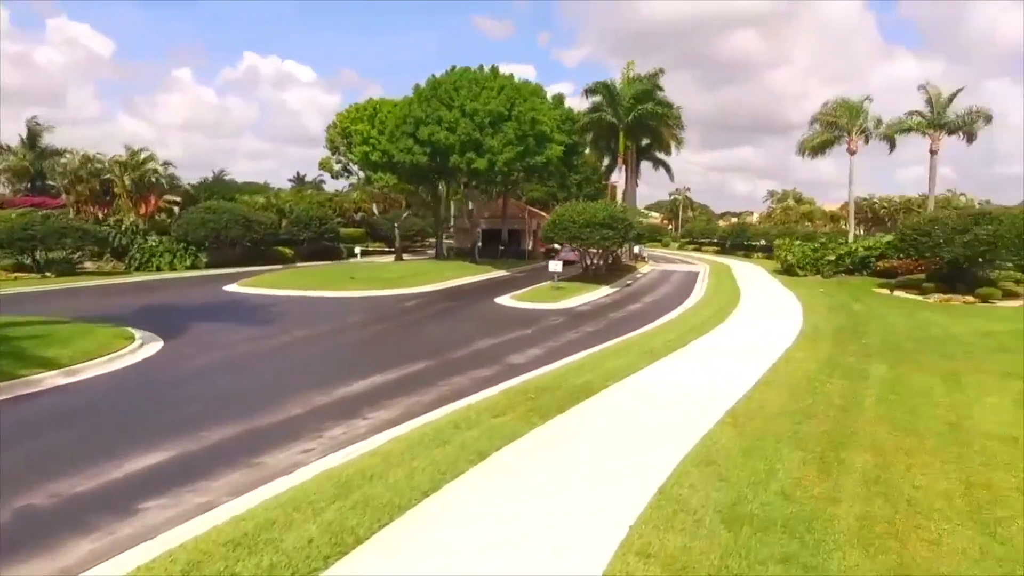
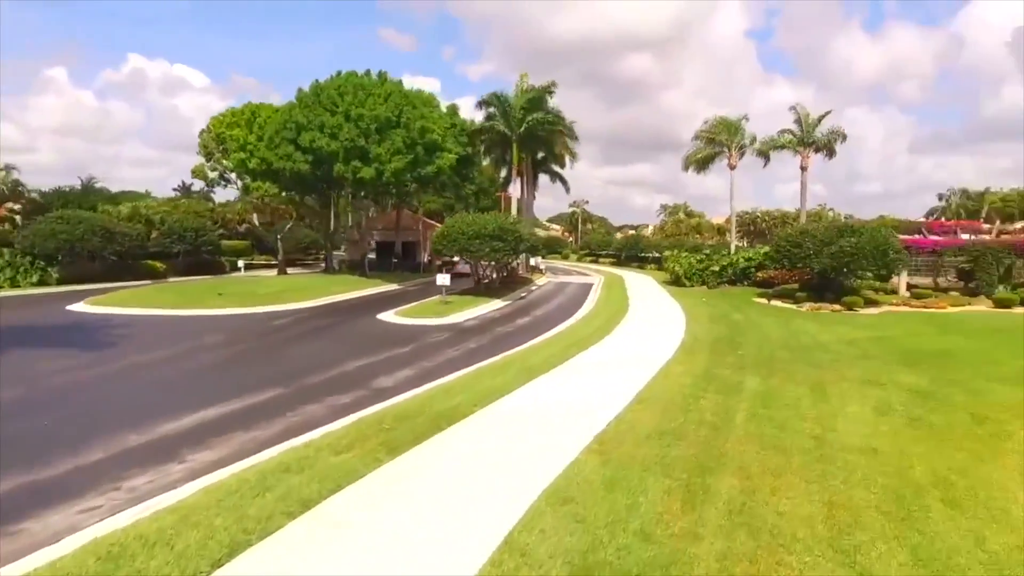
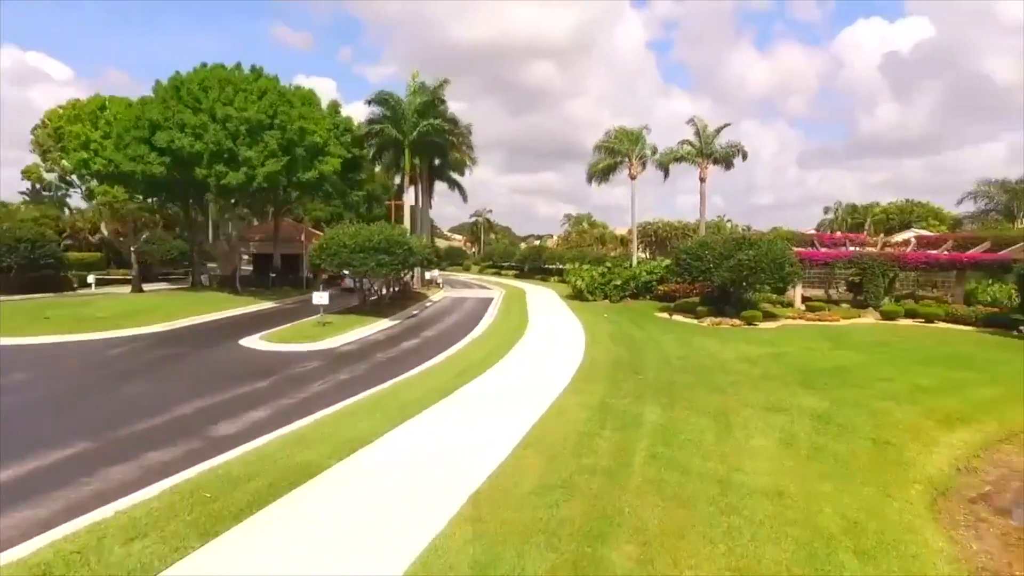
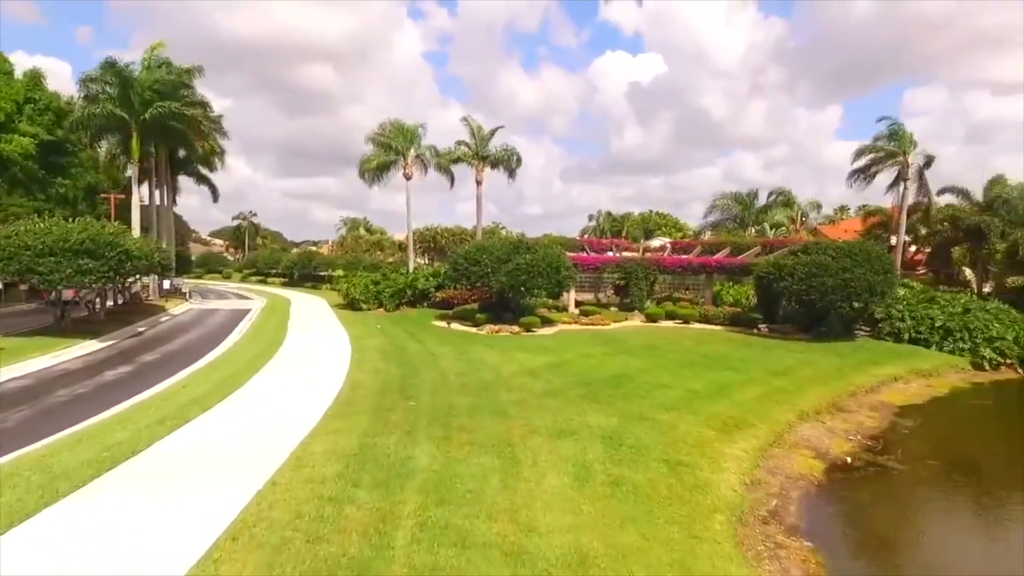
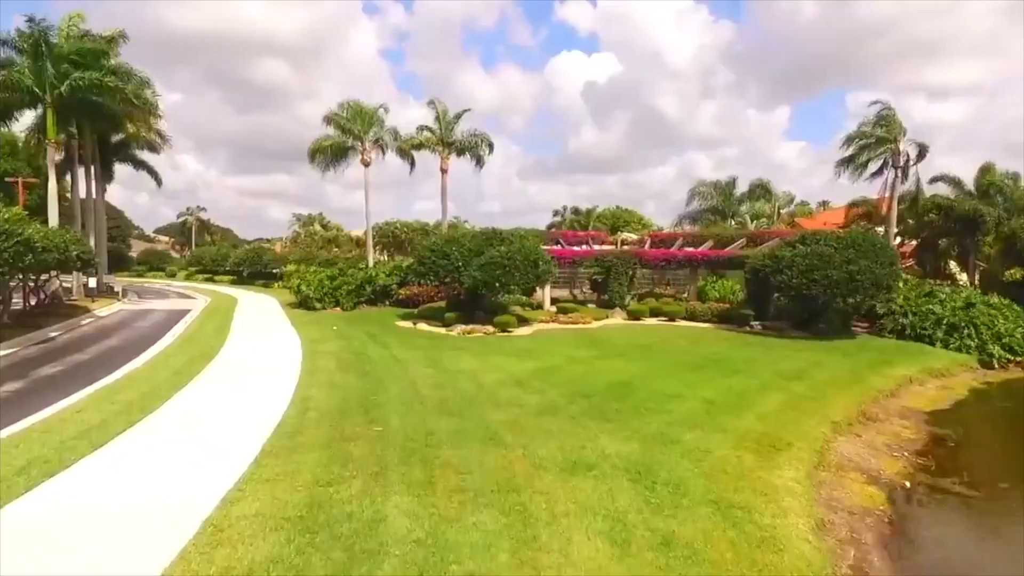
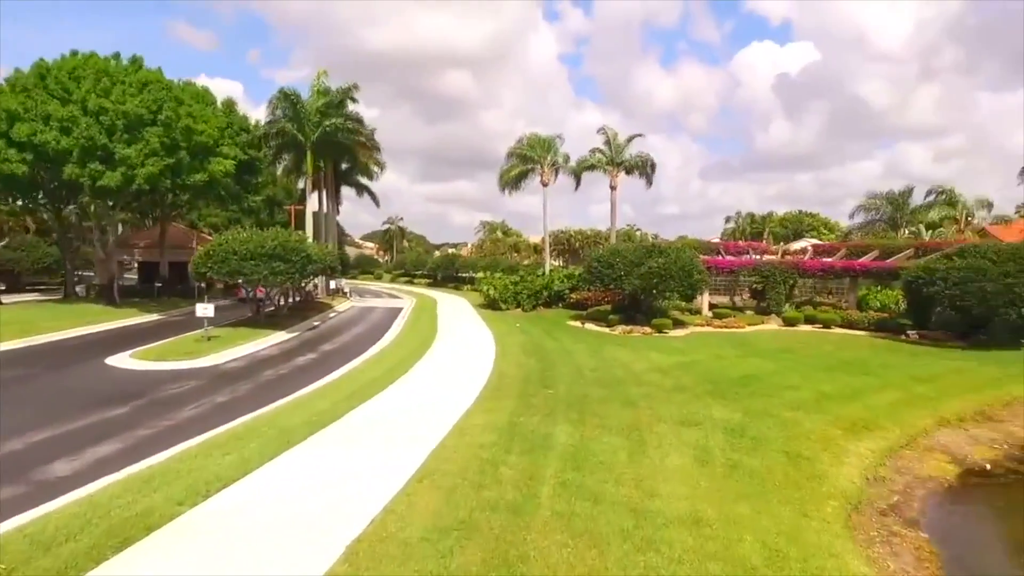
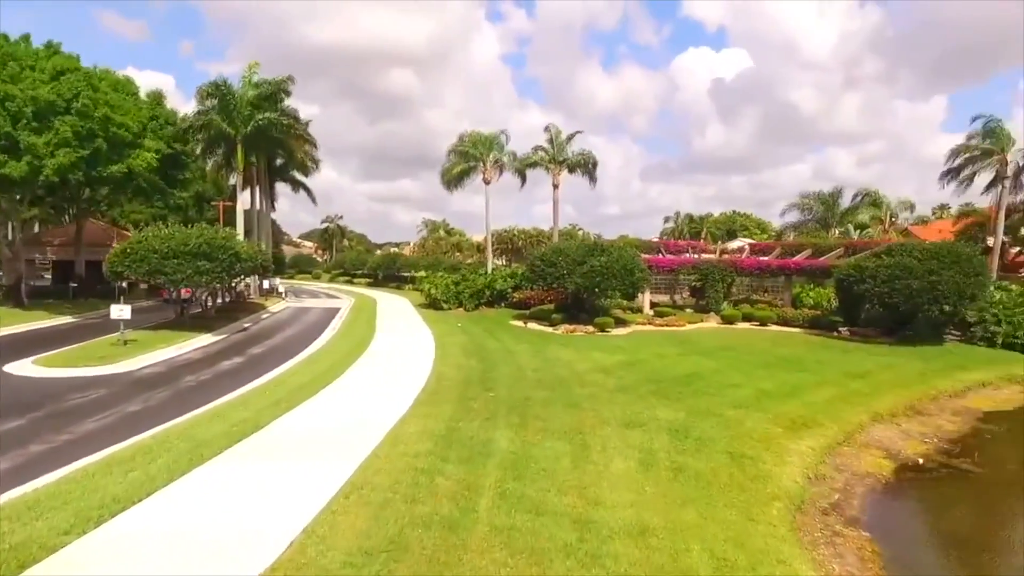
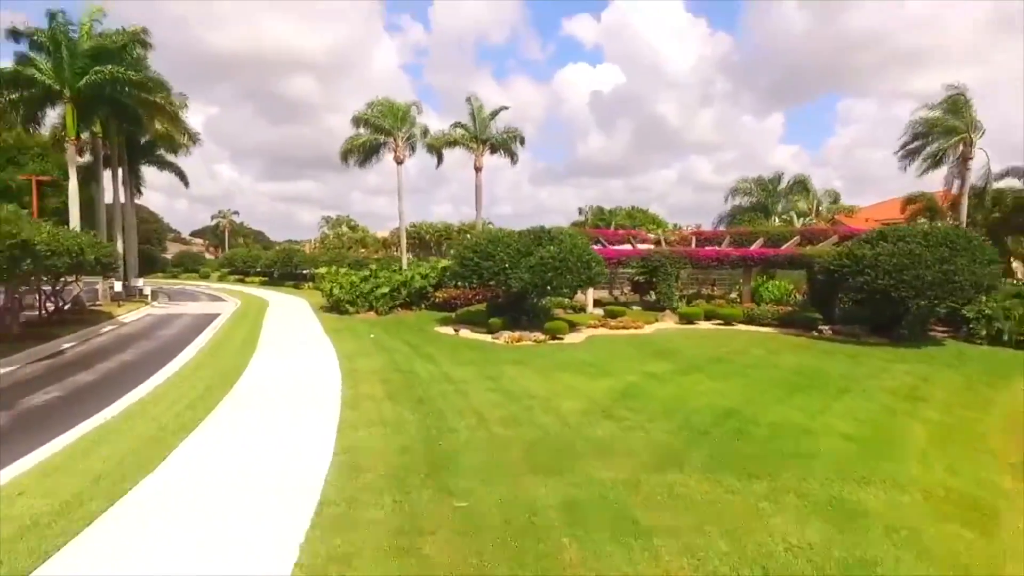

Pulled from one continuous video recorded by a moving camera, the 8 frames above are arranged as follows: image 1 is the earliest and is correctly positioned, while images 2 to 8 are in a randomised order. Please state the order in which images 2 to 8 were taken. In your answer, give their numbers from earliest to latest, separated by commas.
2, 3, 6, 7, 4, 5, 8
